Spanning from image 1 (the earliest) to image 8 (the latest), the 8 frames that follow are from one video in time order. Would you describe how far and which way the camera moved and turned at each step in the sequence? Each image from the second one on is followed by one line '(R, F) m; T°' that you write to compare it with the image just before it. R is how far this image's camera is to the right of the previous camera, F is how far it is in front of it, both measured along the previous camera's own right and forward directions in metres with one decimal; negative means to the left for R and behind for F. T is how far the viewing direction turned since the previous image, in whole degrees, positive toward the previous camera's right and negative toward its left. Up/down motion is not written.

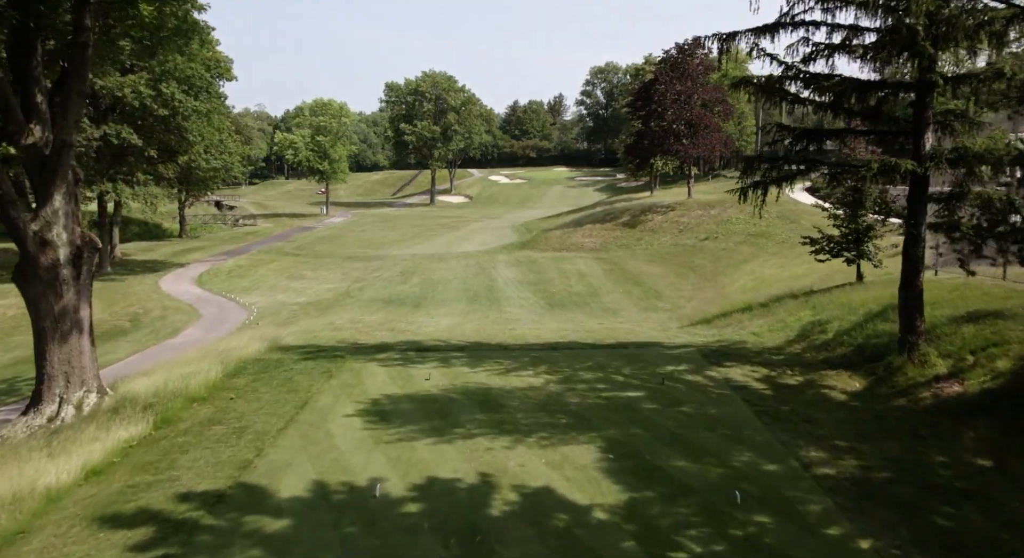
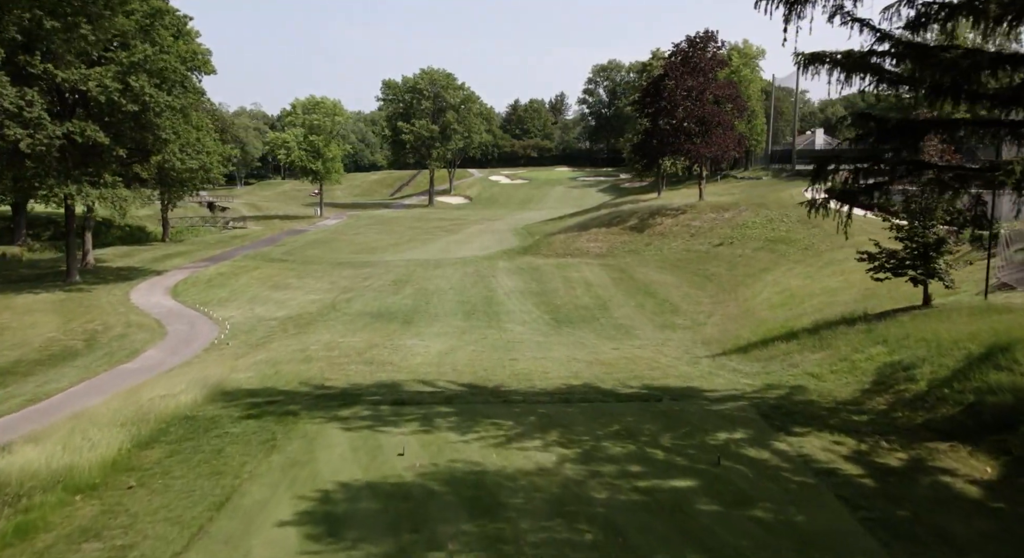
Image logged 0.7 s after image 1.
(0.0, +2.3) m; 0°
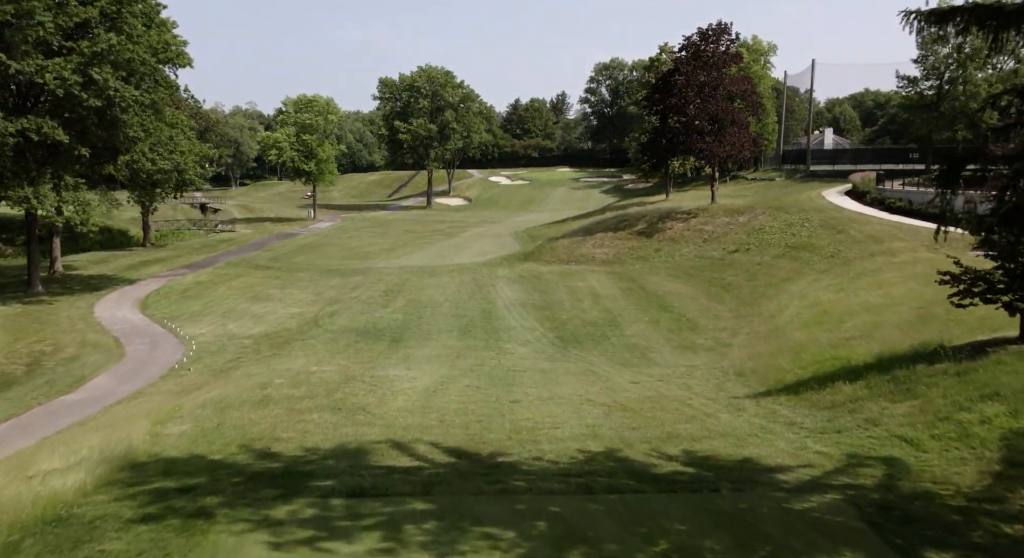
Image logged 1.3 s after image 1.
(0.0, +2.3) m; 0°
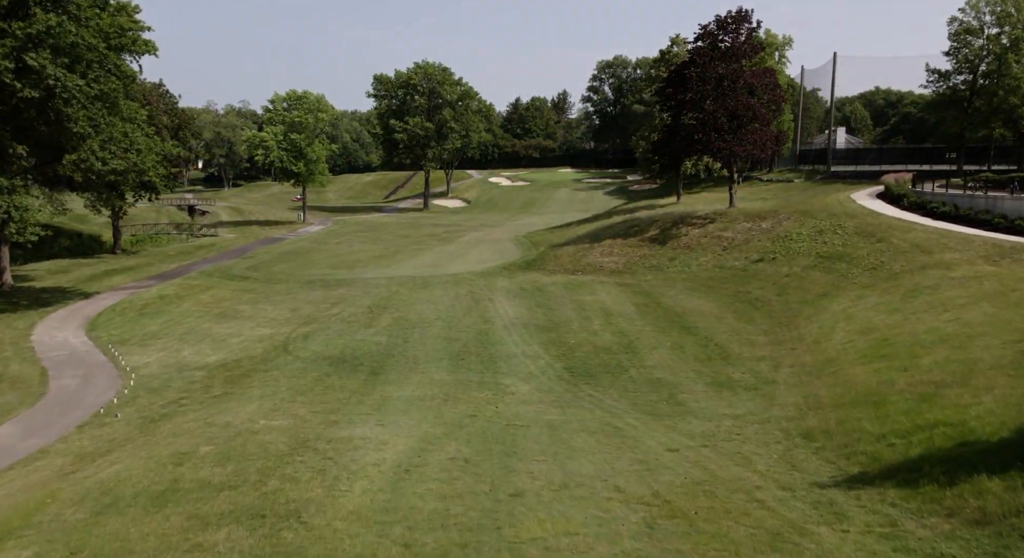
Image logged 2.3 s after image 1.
(0.0, +3.1) m; 0°
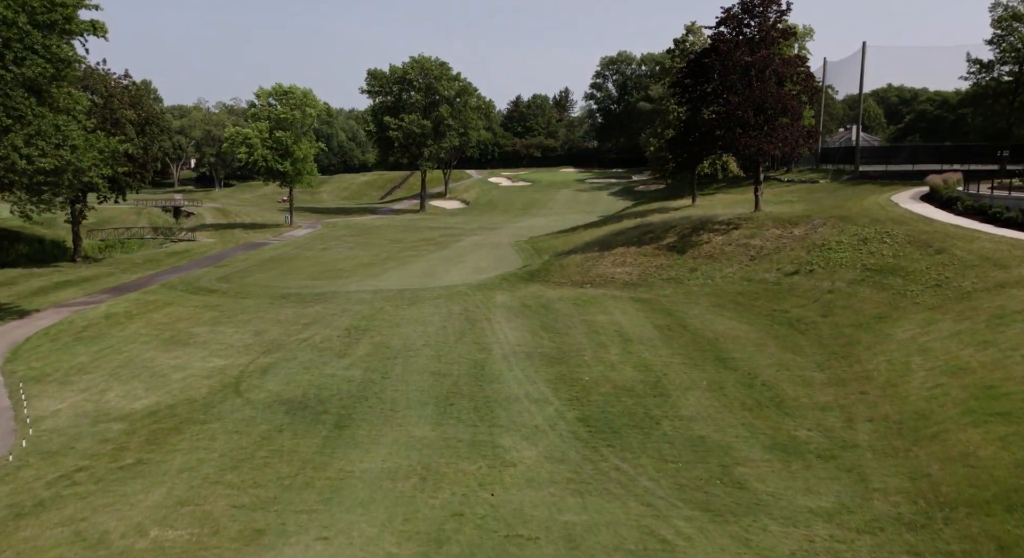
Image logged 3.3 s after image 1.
(0.0, +3.5) m; 0°
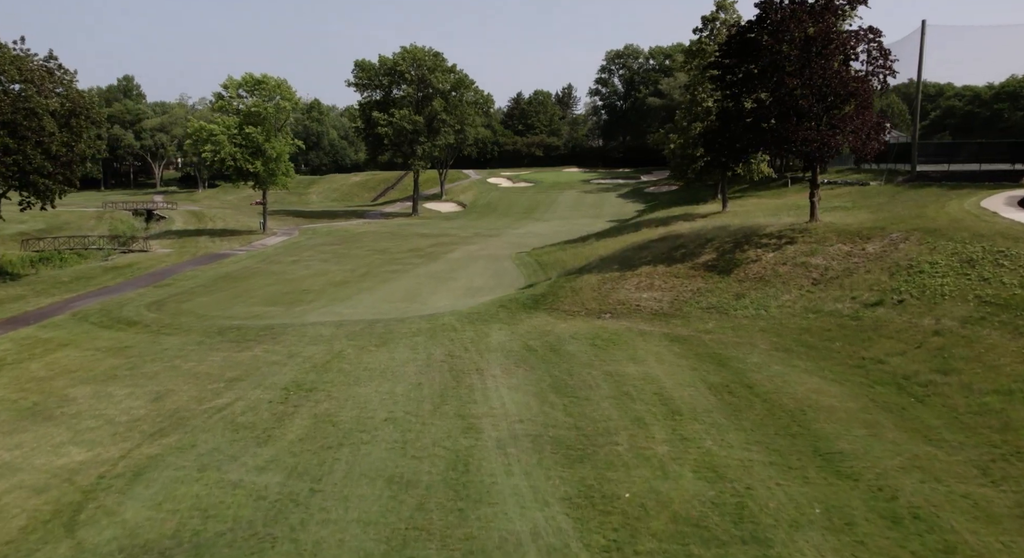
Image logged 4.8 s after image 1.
(0.0, +5.8) m; 0°
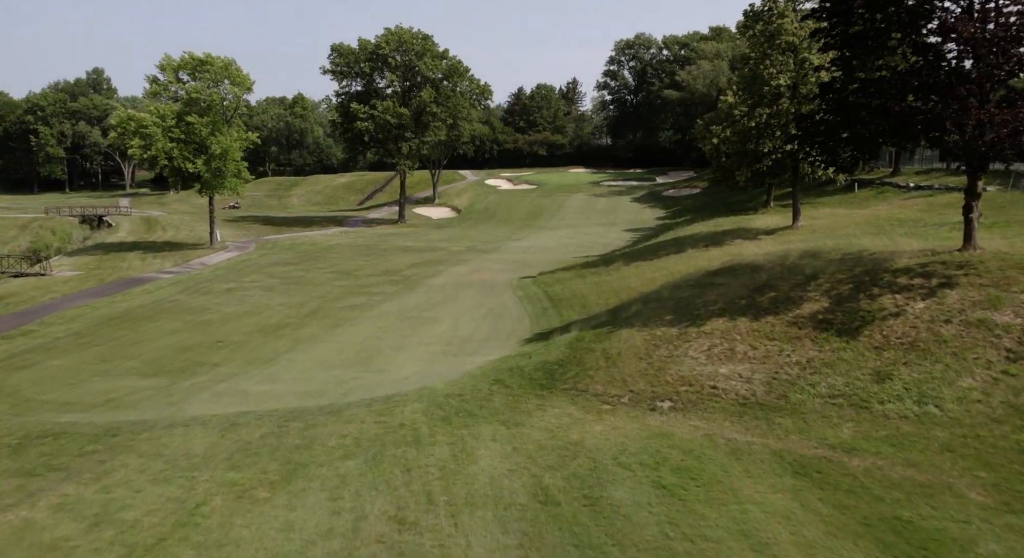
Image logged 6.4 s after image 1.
(0.0, +8.7) m; 0°
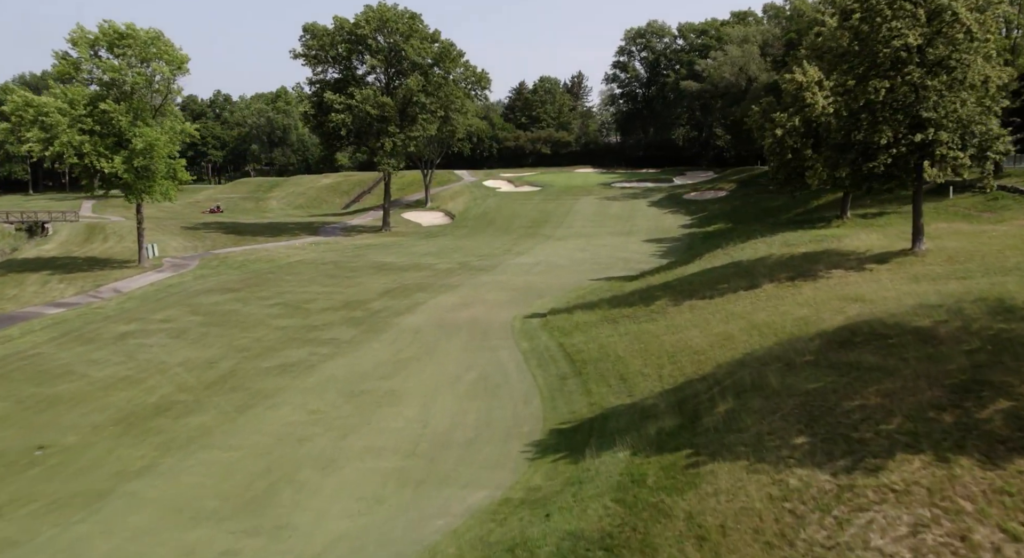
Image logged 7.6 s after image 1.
(0.0, +7.9) m; 0°
